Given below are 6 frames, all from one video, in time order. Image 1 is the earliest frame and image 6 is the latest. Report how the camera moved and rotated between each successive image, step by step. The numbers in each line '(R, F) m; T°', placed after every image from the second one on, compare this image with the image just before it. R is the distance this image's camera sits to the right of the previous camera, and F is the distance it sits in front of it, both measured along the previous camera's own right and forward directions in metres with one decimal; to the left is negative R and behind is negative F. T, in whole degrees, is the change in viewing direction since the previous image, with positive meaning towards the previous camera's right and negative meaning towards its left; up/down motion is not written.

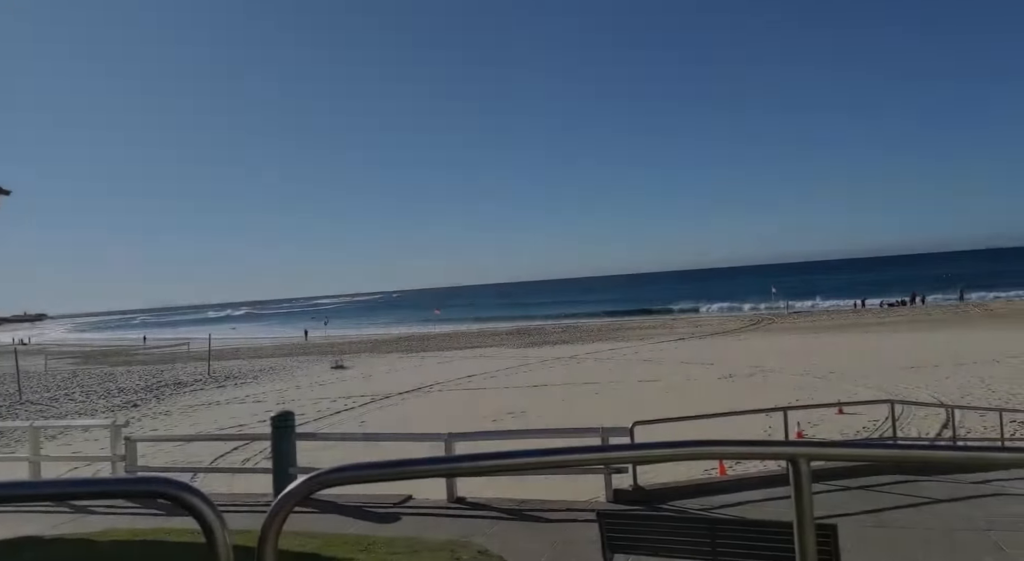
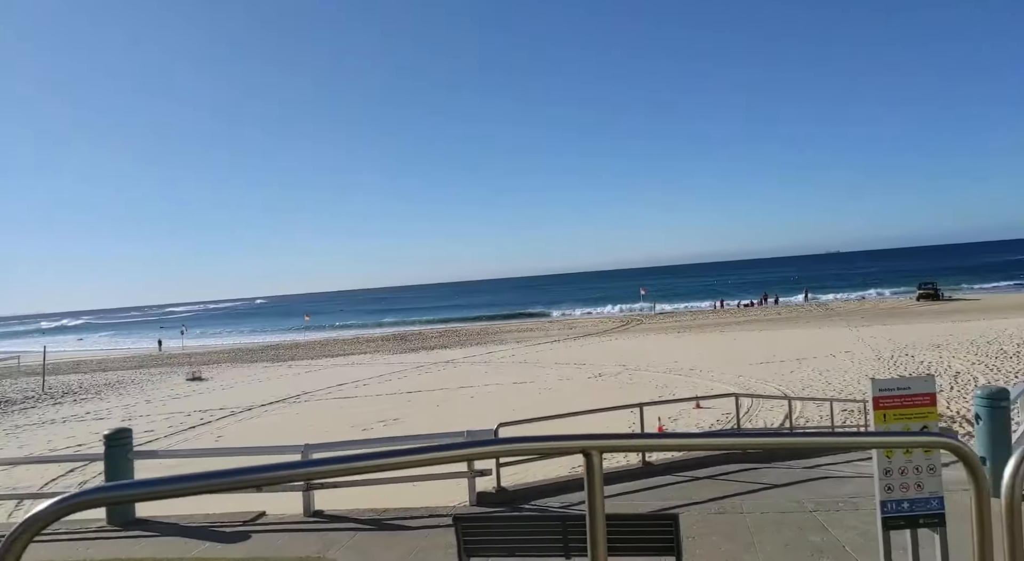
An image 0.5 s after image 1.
(+0.1, -0.1) m; +9°
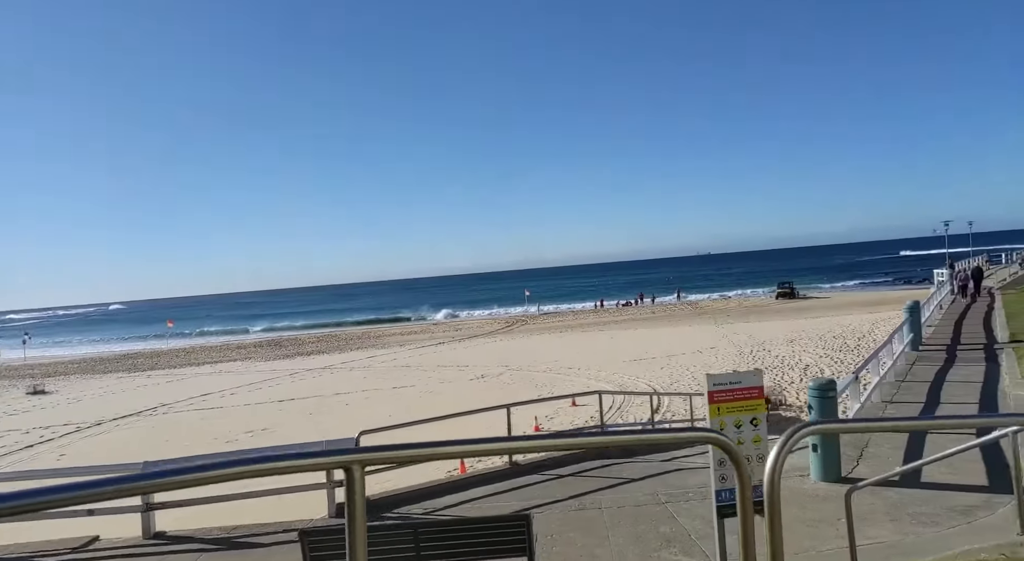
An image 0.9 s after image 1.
(+0.2, 0.0) m; +8°
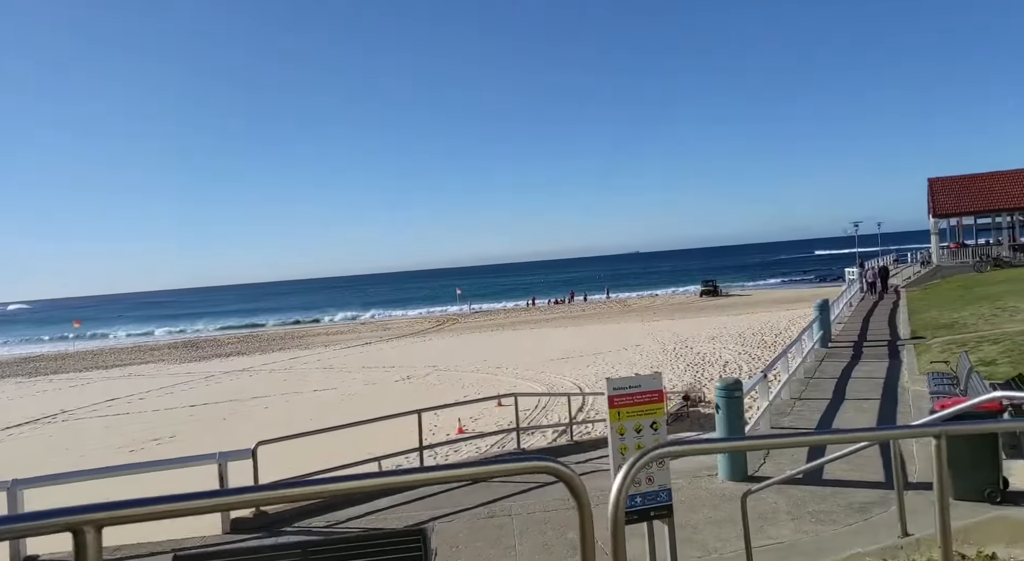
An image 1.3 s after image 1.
(+0.2, +0.1) m; +5°
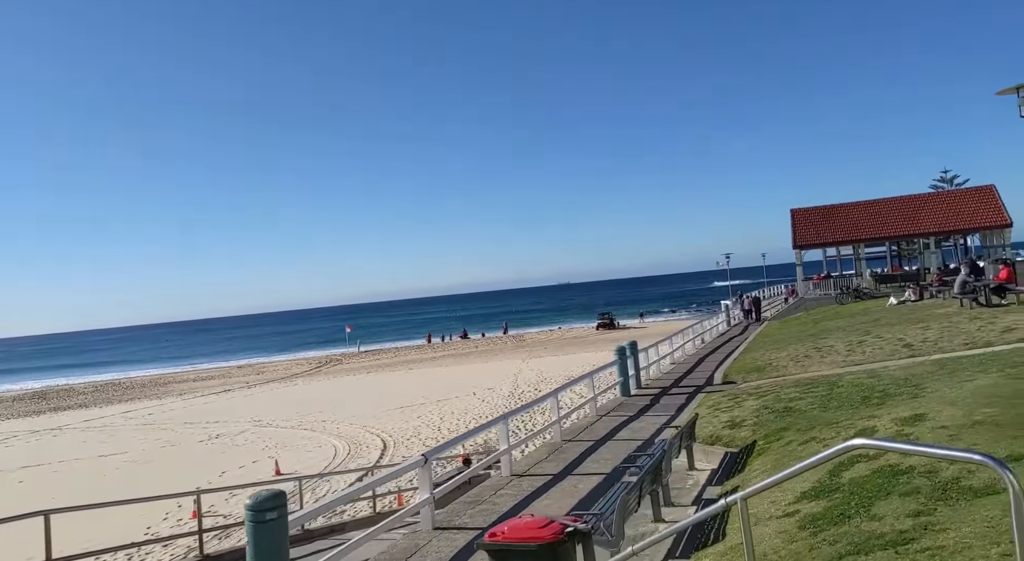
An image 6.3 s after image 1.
(+2.9, +1.7) m; +5°
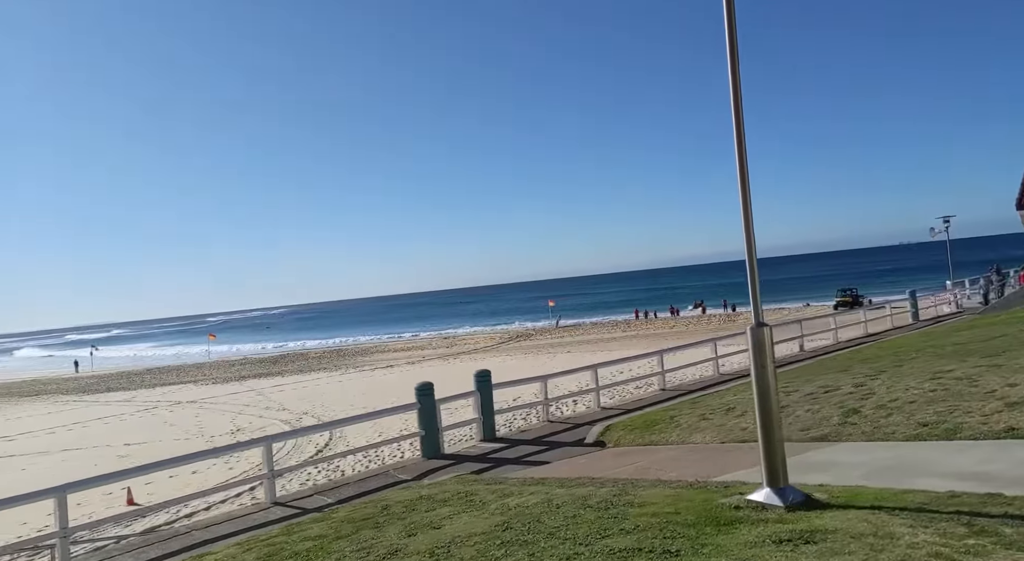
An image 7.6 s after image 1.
(+5.5, +3.9) m; -20°
